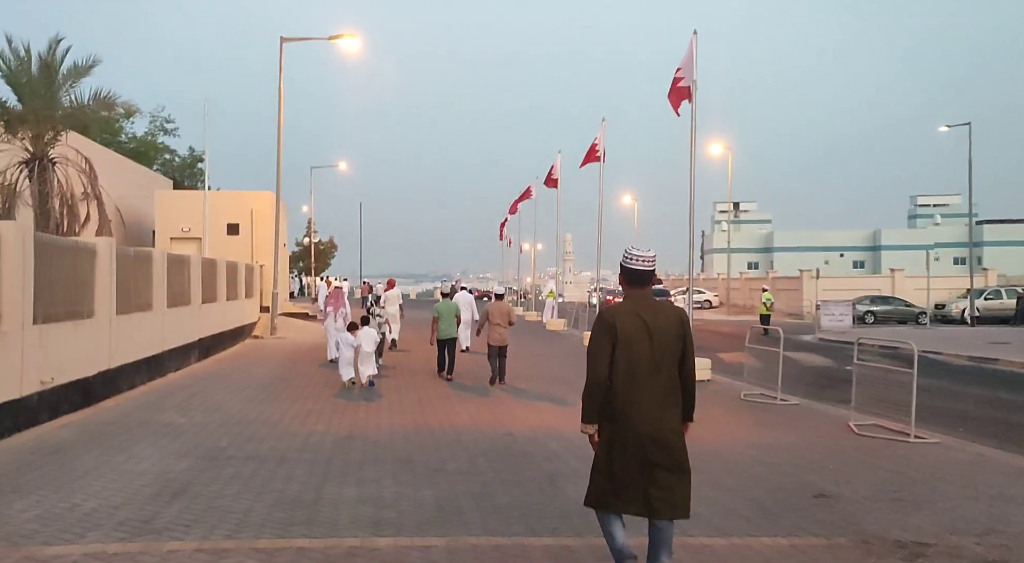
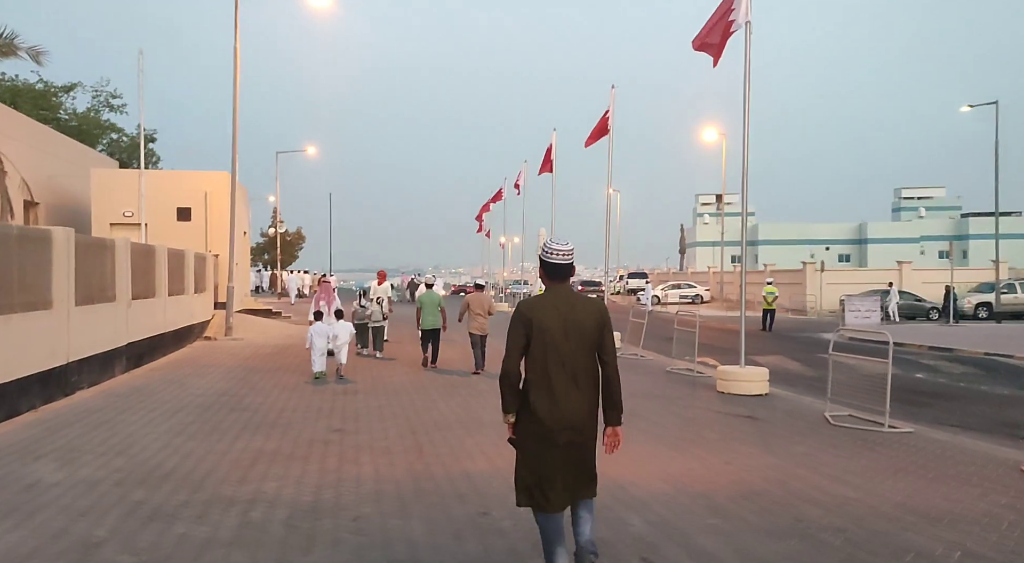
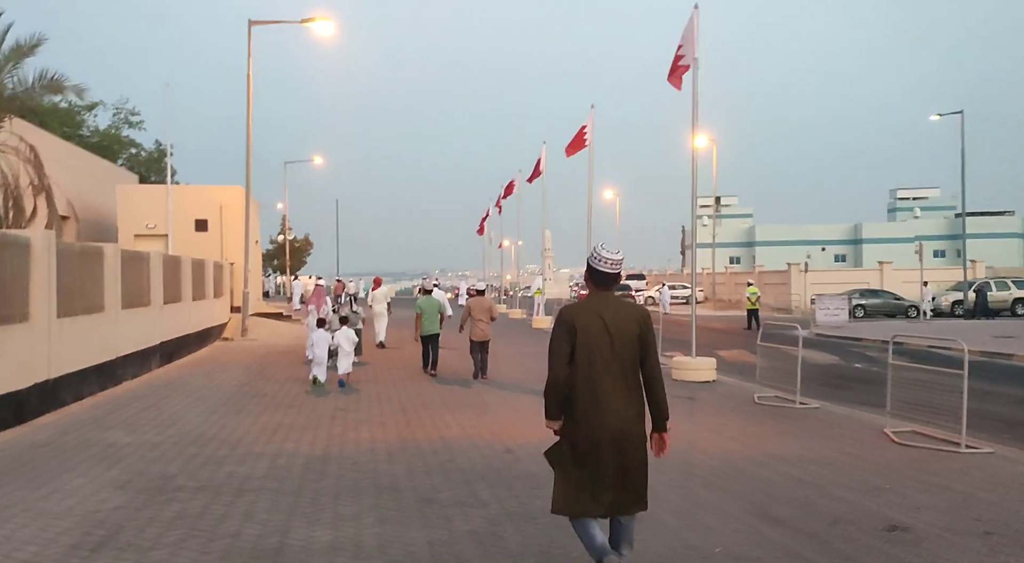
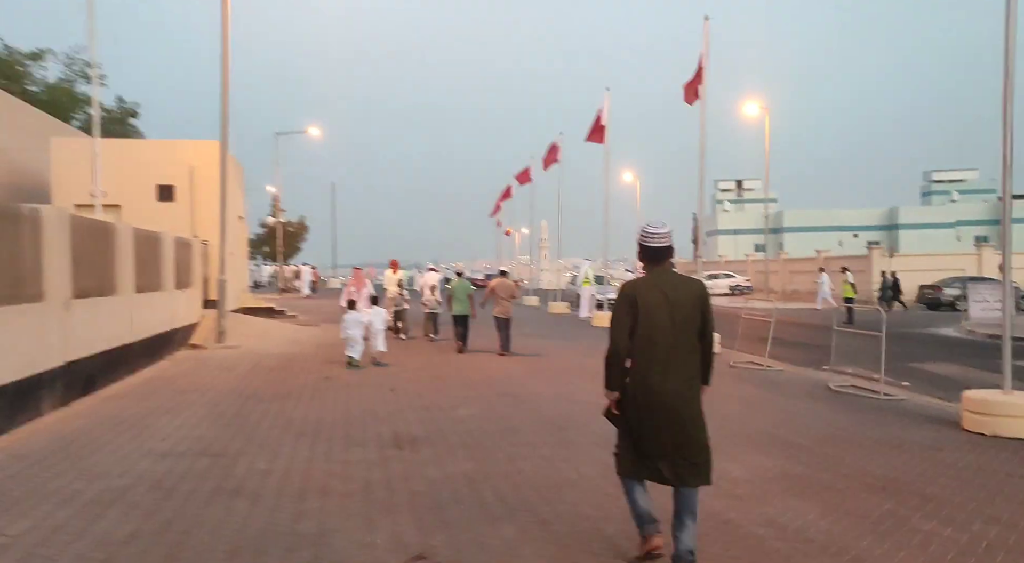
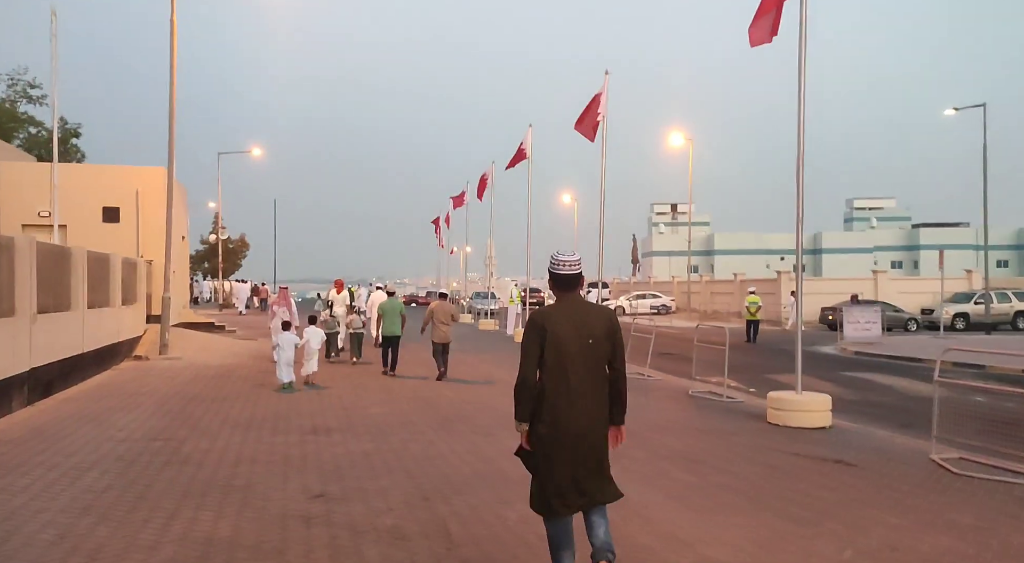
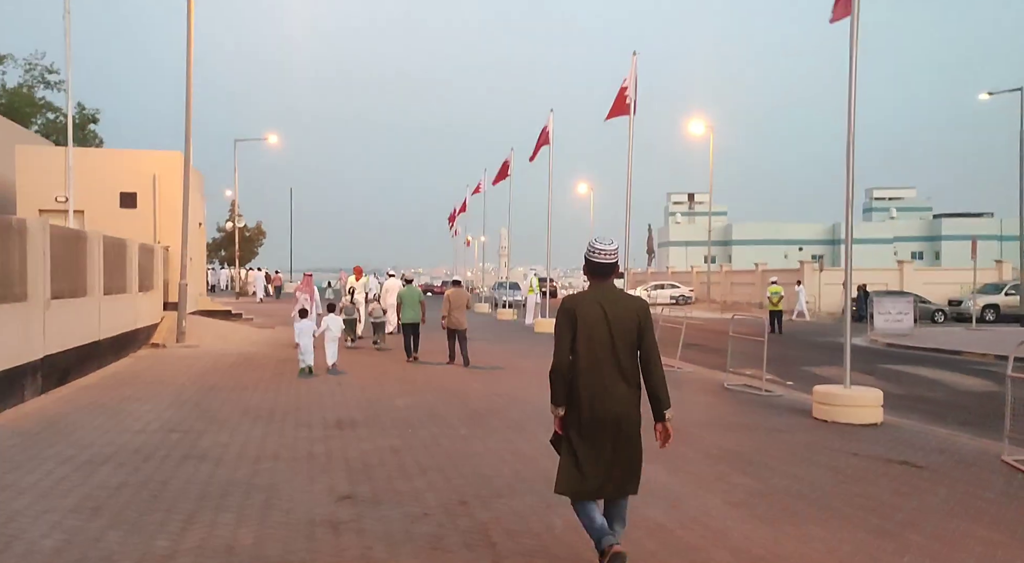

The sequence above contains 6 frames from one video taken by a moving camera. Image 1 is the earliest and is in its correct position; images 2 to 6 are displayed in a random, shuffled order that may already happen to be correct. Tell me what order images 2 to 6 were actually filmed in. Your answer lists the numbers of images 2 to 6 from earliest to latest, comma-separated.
3, 2, 5, 6, 4
